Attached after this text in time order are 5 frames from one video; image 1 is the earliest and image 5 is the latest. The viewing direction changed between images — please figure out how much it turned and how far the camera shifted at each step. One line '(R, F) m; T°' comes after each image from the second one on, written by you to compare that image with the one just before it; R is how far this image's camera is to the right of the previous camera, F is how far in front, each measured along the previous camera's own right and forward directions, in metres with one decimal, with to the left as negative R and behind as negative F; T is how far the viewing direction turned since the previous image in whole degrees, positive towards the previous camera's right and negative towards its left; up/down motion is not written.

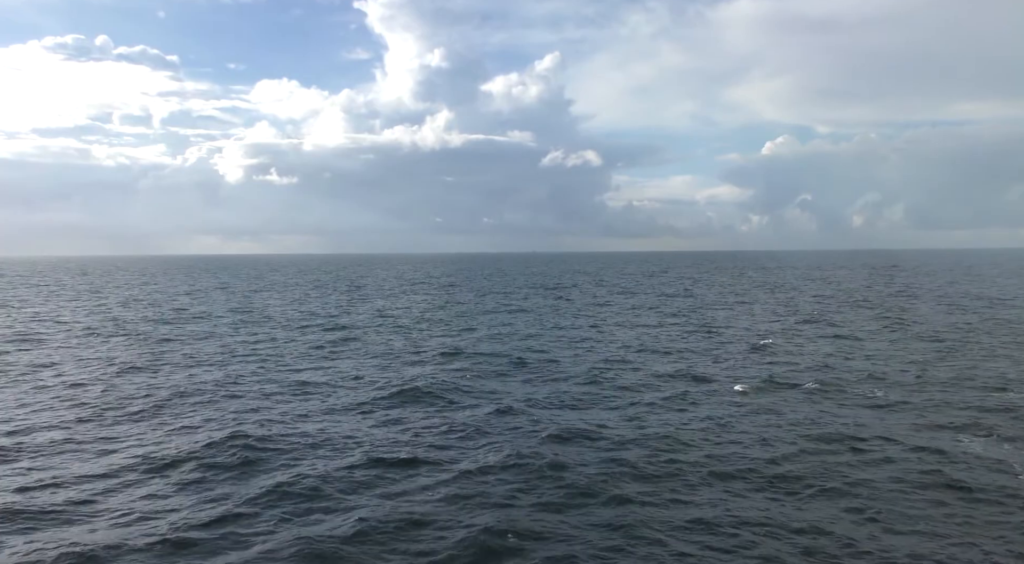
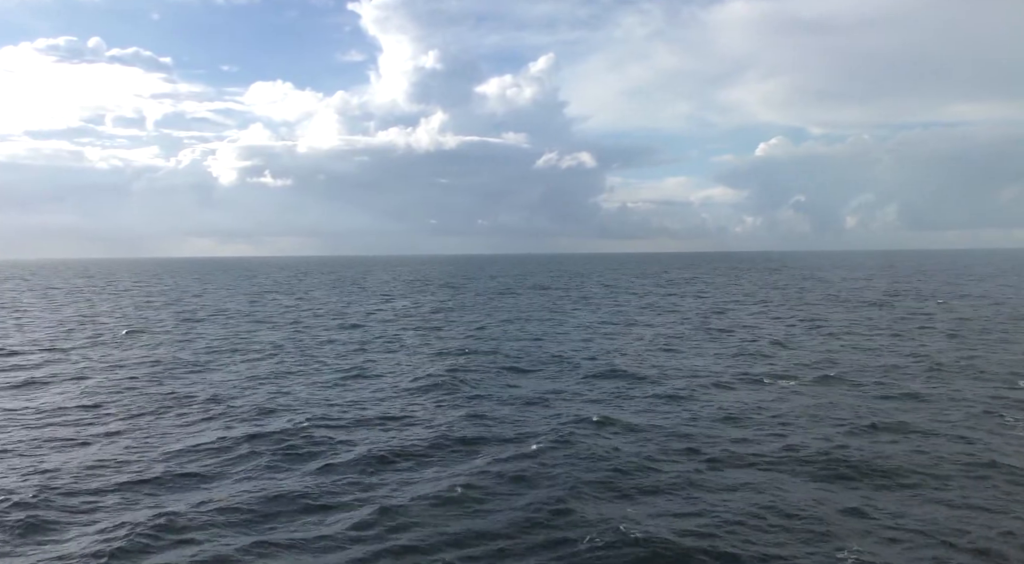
(-1.5, -1.5) m; 0°
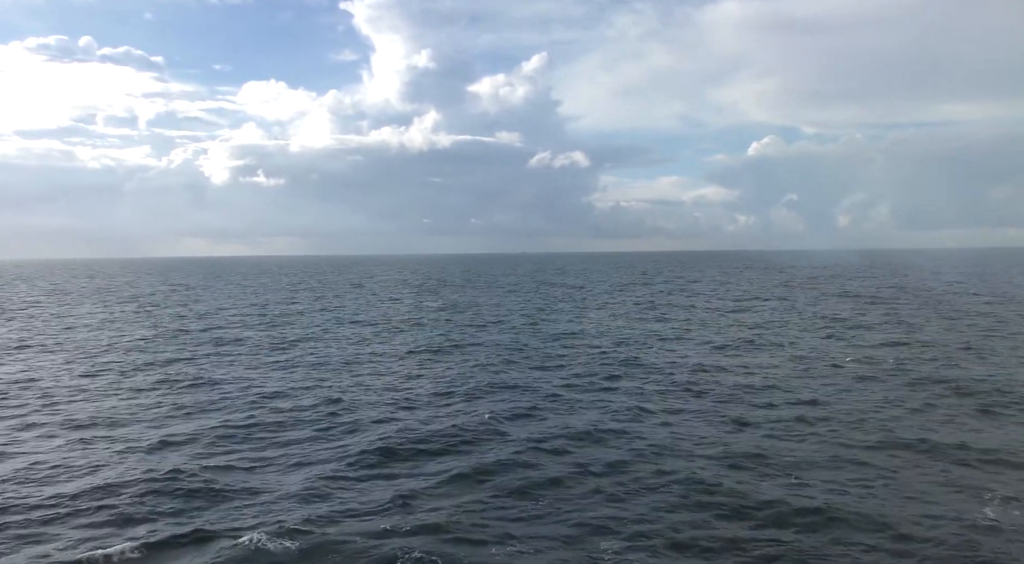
(-3.3, -3.0) m; 0°
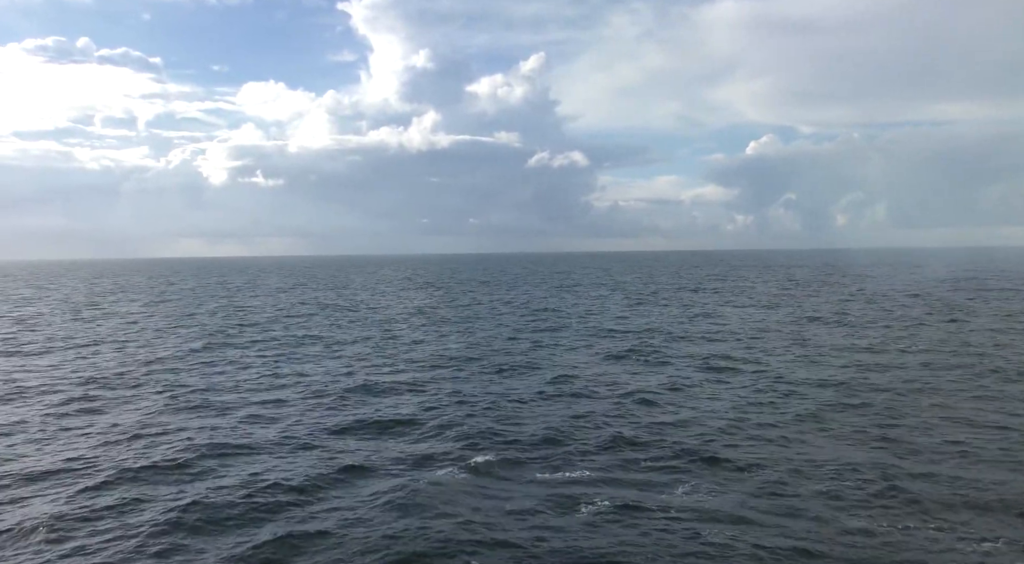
(-3.7, -3.0) m; 0°
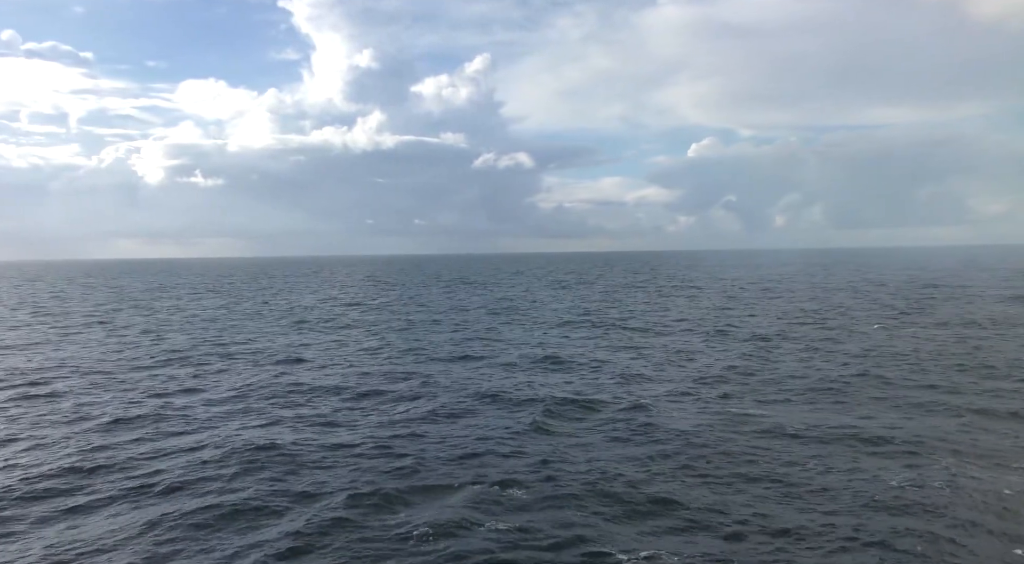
(-8.4, -7.4) m; +4°
